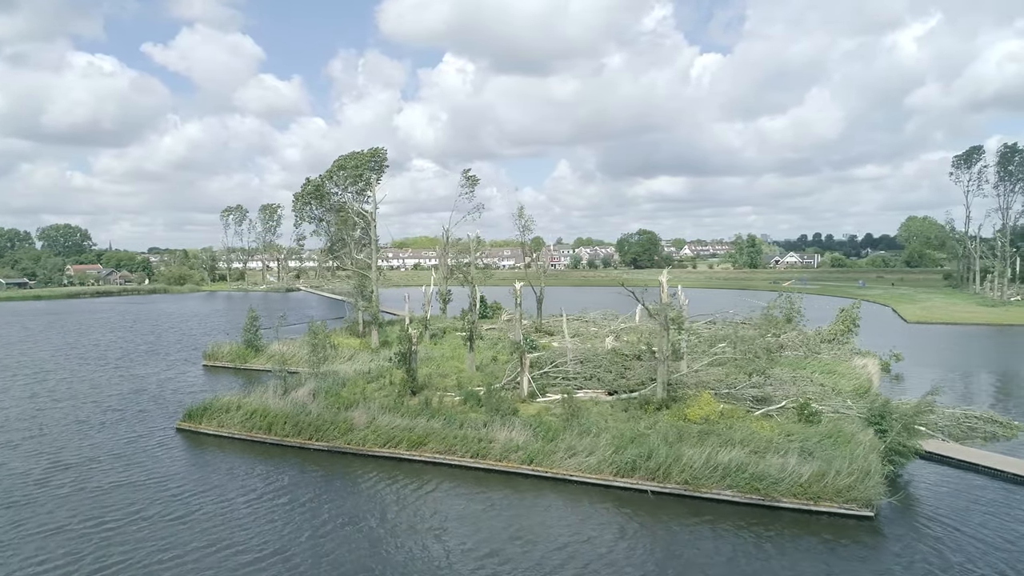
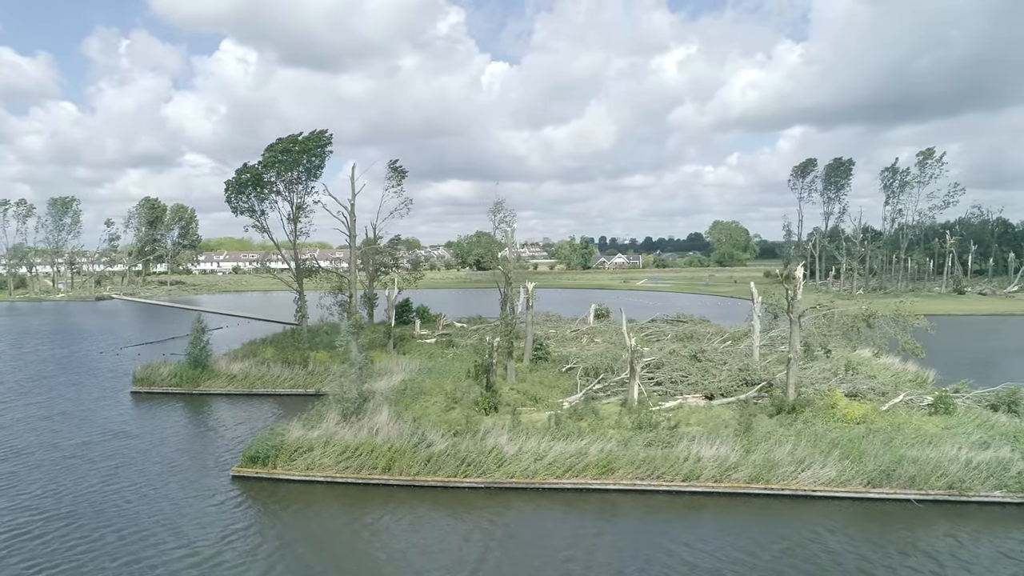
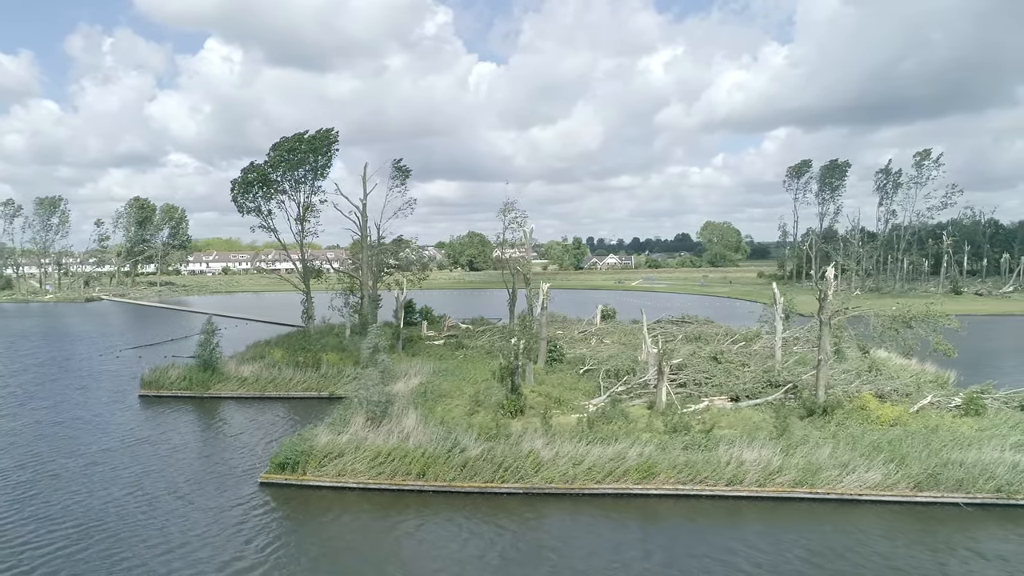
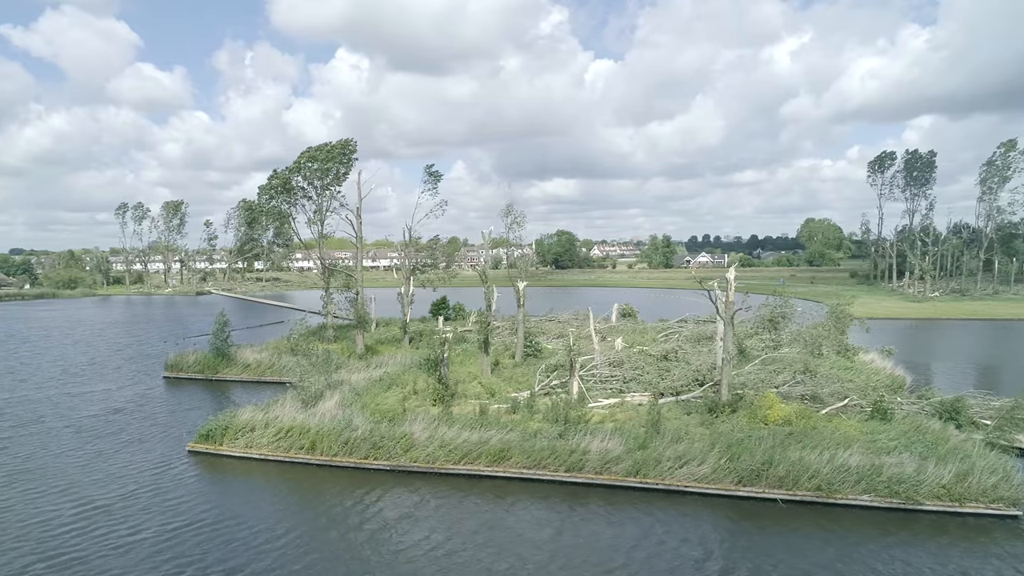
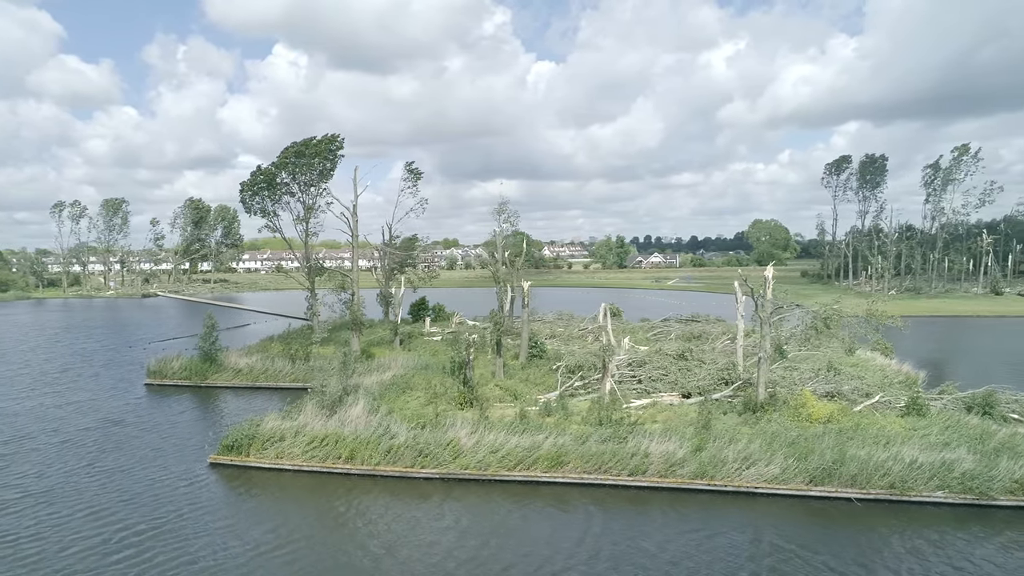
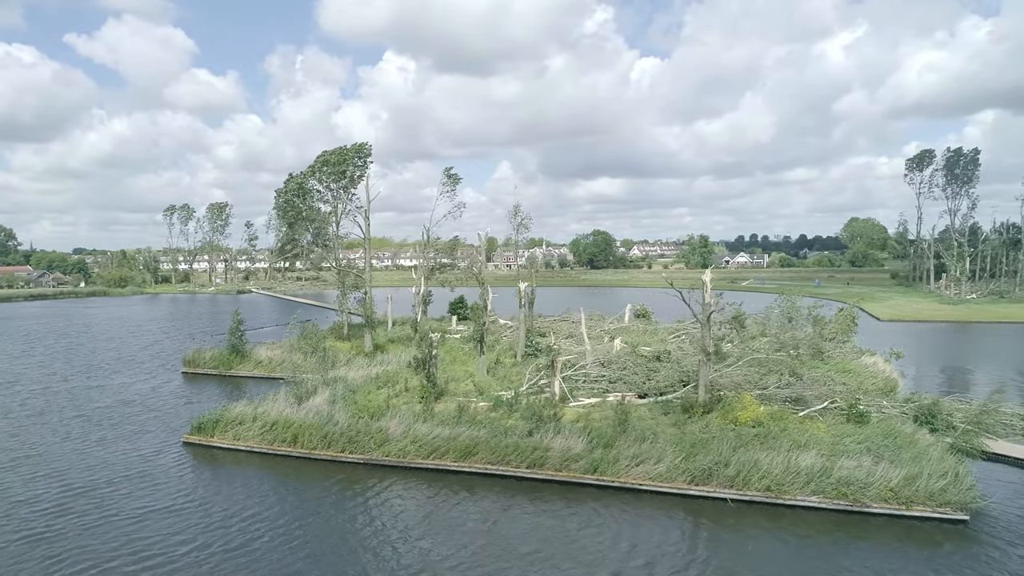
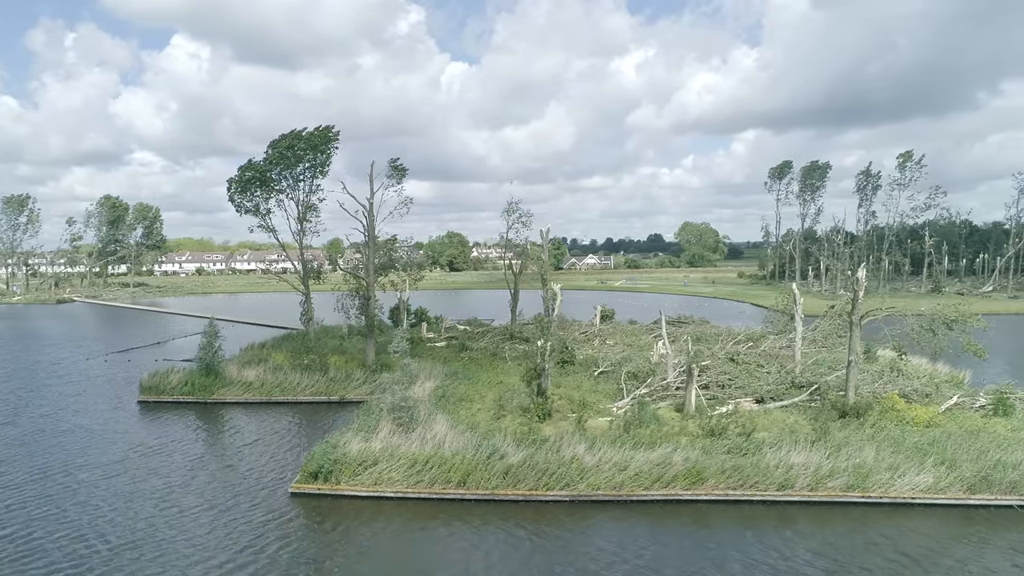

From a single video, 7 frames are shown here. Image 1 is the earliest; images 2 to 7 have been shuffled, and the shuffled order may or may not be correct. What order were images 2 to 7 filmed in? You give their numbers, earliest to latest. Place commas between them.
6, 4, 5, 2, 3, 7
